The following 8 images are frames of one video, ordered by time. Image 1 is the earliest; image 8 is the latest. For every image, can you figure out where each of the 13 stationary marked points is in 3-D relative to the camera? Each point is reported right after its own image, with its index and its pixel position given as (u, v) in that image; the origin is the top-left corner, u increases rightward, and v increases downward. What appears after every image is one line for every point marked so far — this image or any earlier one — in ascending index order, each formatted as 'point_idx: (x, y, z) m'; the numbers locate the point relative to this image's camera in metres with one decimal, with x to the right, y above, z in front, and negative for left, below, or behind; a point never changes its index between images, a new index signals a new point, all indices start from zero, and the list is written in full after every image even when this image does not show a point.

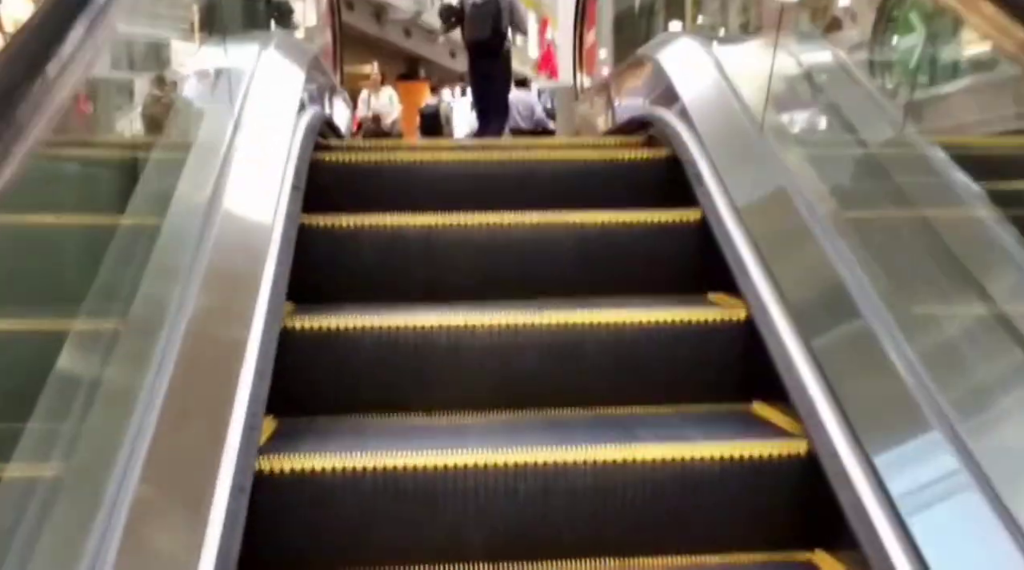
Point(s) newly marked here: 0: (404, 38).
0: (-1.6, +3.6, +19.0) m
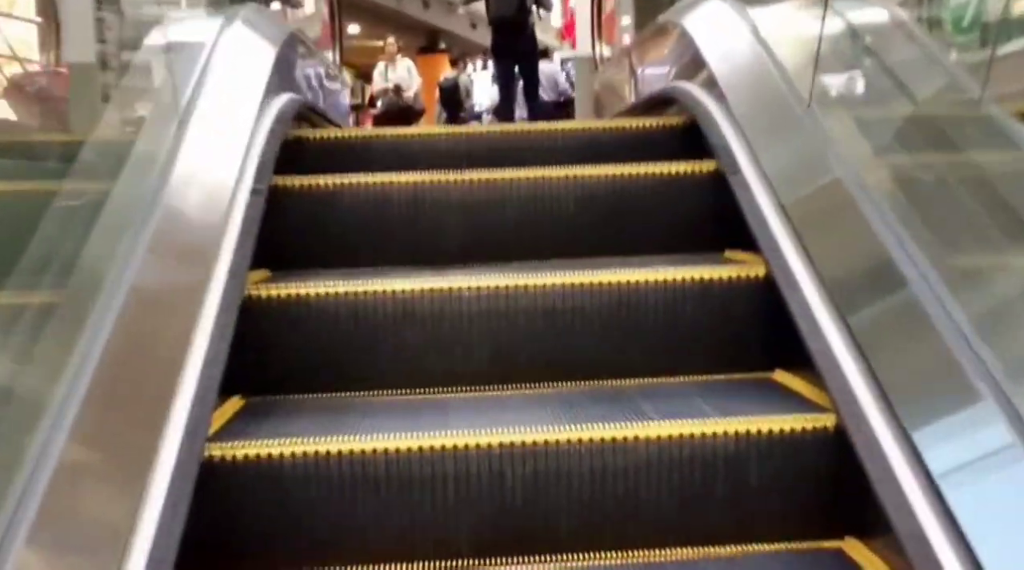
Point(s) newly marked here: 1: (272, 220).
0: (-1.3, +3.9, +18.6) m
1: (-0.6, +0.2, +3.5) m
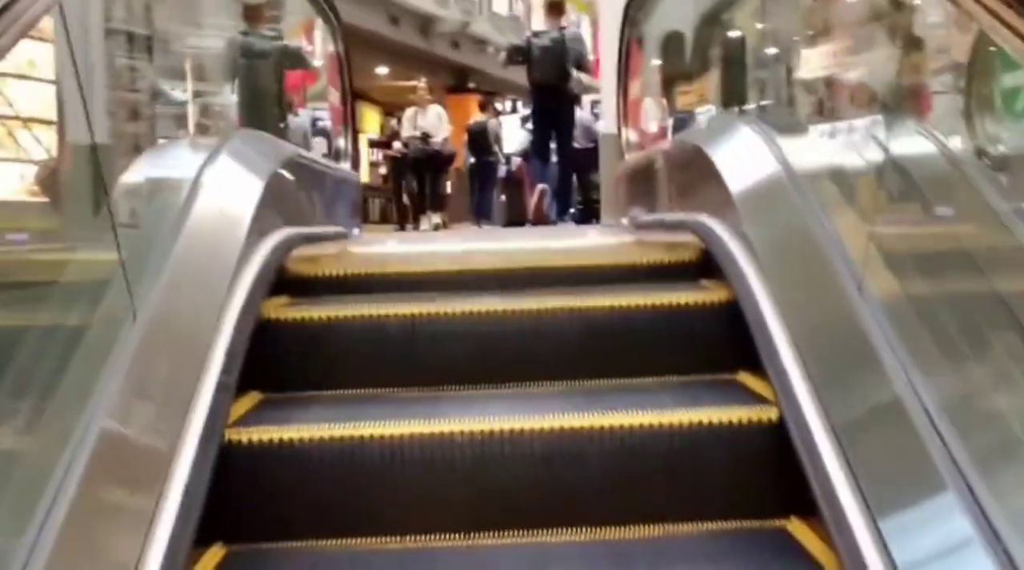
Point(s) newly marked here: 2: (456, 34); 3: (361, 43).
0: (-0.8, +3.3, +18.5) m
1: (-0.6, -0.1, +3.3) m
2: (-0.8, +3.5, +18.2) m
3: (-1.9, +3.0, +16.3) m
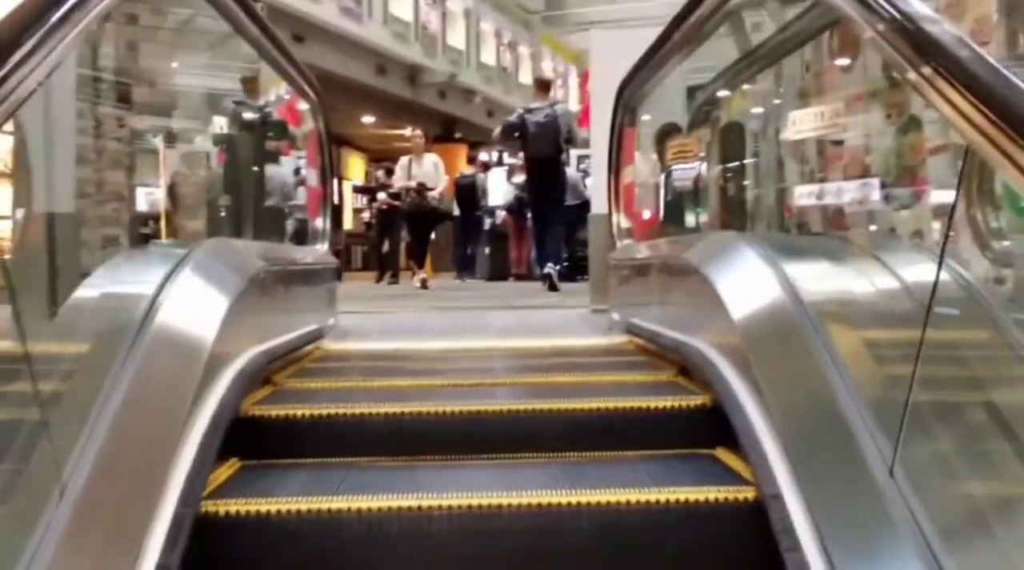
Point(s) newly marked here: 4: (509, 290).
0: (-1.0, +2.6, +18.5) m
1: (-0.7, -0.4, +3.2) m
2: (-1.0, +2.8, +18.2) m
3: (-2.0, +2.4, +16.2) m
4: (0.0, 0.0, +9.2) m
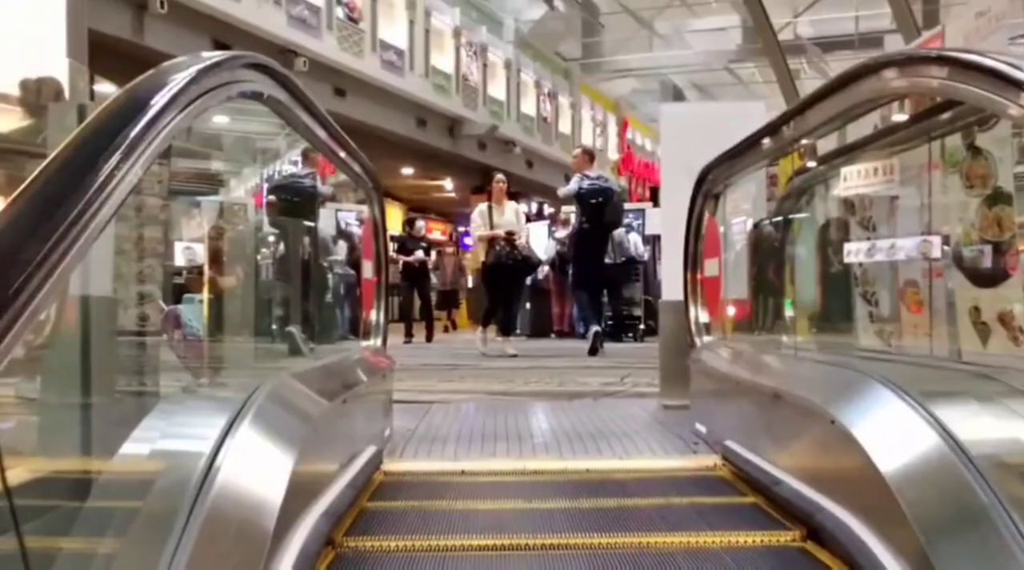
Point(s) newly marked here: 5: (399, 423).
0: (-0.4, +1.9, +18.2) m
1: (-0.5, -0.6, +2.8) m
2: (-0.4, +2.1, +18.0) m
3: (-1.5, +1.7, +16.0) m
4: (+0.4, -0.5, +8.9) m
5: (-0.4, -0.5, +4.8) m
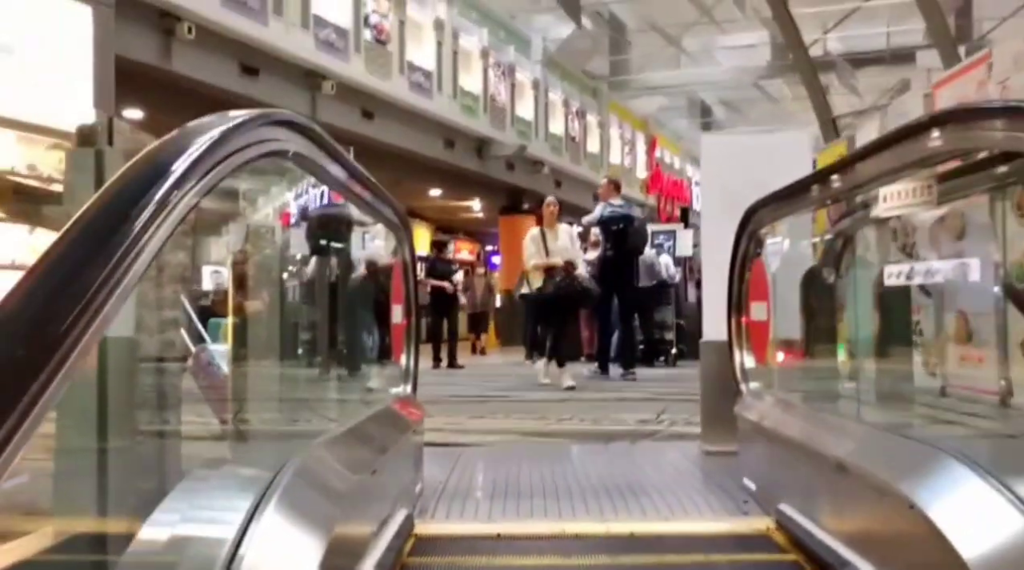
0: (0.0, +1.6, +18.1) m
1: (-0.4, -0.7, +2.7) m
2: (0.0, +1.8, +17.8) m
3: (-1.2, +1.4, +15.9) m
4: (+0.6, -0.7, +8.7) m
5: (-0.3, -0.7, +4.6) m
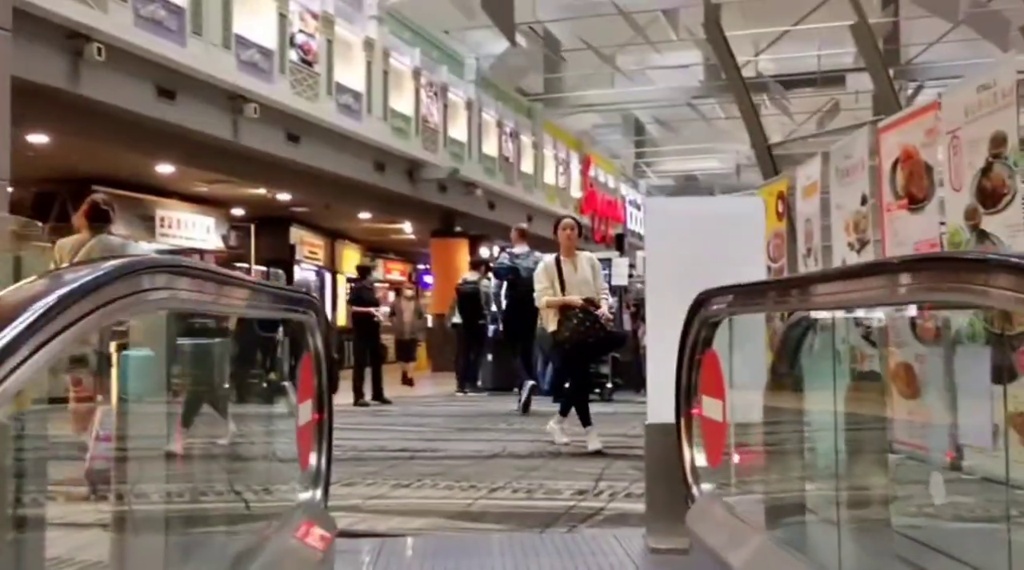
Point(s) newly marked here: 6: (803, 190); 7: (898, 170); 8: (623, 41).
0: (-1.0, +1.2, +17.7) m
1: (-0.6, -1.0, +2.2) m
2: (-0.9, +1.4, +17.4) m
3: (-2.0, +1.1, +15.4) m
4: (+0.1, -0.9, +8.3) m
5: (-0.5, -0.9, +4.2) m
6: (+1.8, +0.6, +8.1) m
7: (+1.9, +0.6, +6.3) m
8: (+1.6, +3.4, +18.3) m
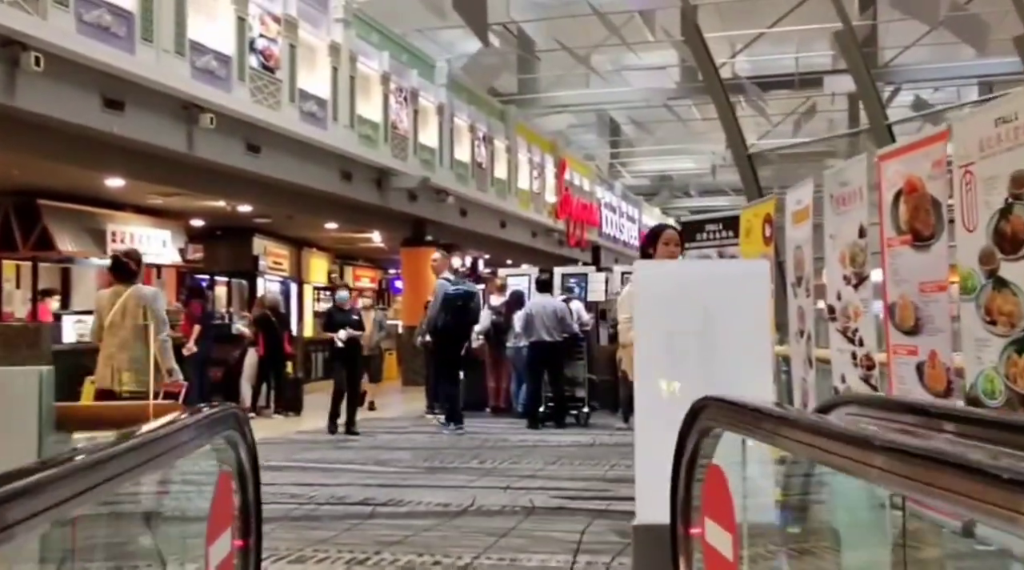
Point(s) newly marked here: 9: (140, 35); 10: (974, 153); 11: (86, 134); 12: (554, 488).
0: (-1.3, +1.1, +17.1) m
1: (-0.6, -1.2, +1.7) m
2: (-1.3, +1.3, +16.8) m
3: (-2.3, +1.0, +14.8) m
4: (-0.1, -1.1, +7.7) m
5: (-0.6, -1.1, +3.6) m
6: (+1.6, +0.4, +7.6) m
7: (+1.7, +0.4, +5.8) m
8: (+1.2, +3.3, +17.7) m
9: (-2.8, +1.9, +9.6) m
10: (+1.8, +0.5, +5.0) m
11: (-3.2, +1.1, +9.8) m
12: (+0.2, -1.1, +7.0) m
